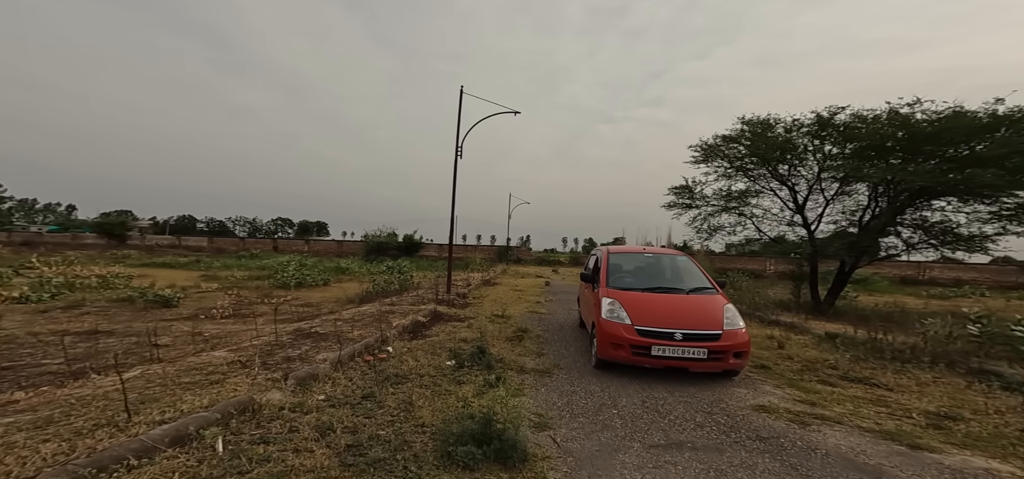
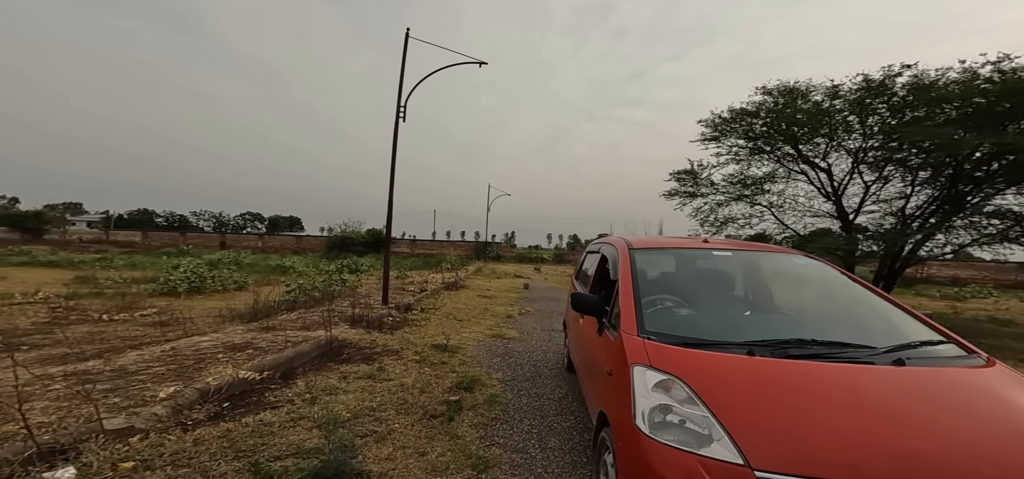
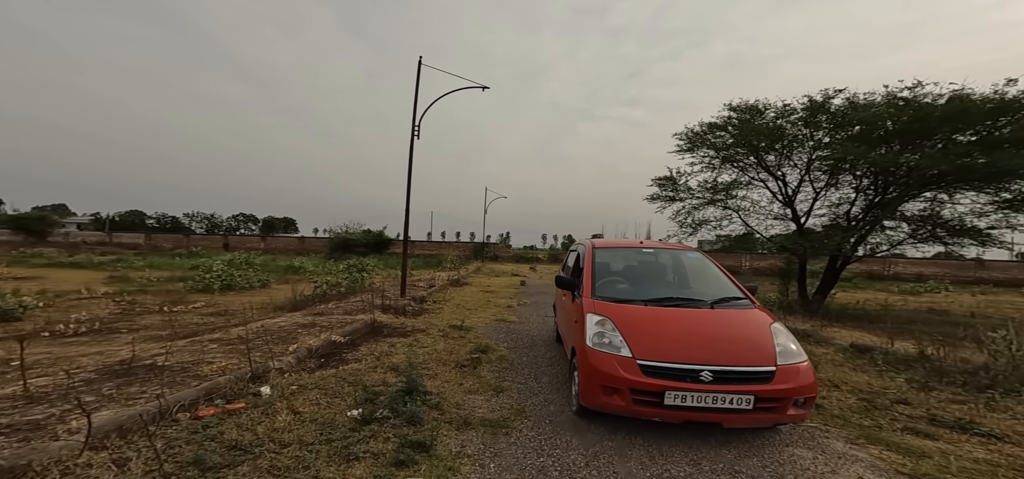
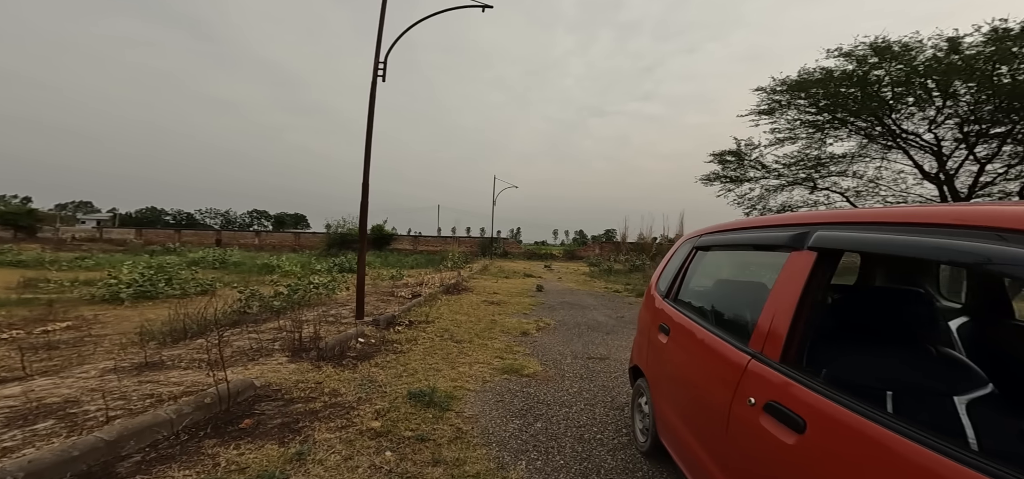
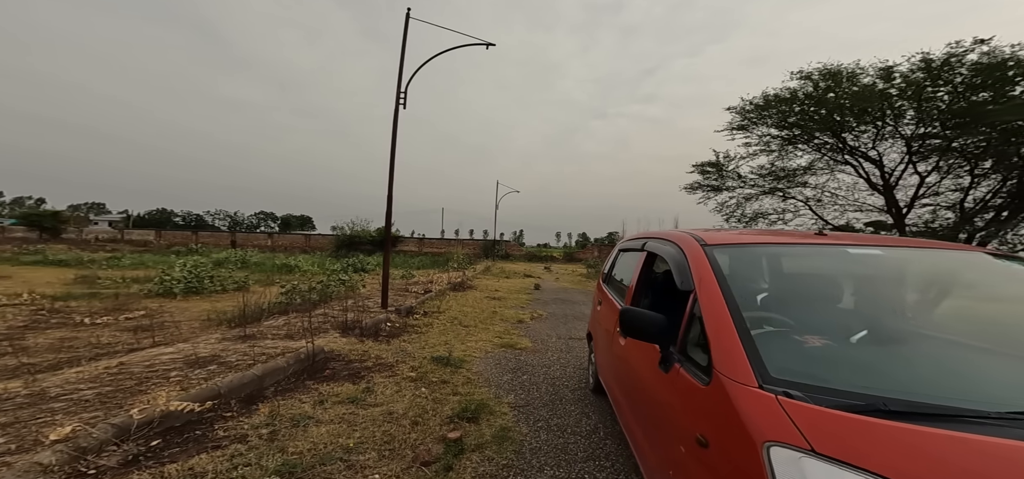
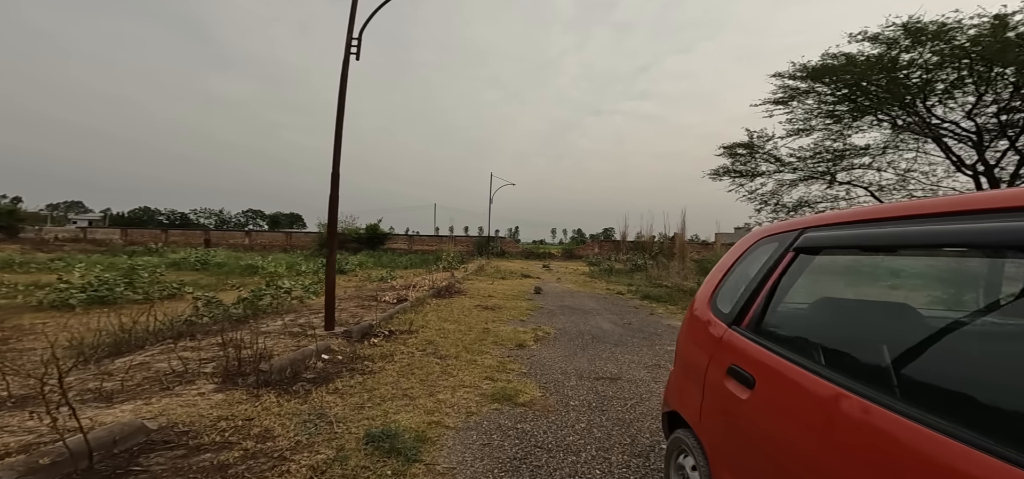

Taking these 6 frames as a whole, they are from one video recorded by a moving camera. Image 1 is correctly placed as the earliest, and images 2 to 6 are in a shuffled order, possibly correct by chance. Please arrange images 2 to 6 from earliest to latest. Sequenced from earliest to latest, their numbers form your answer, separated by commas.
3, 2, 5, 4, 6
